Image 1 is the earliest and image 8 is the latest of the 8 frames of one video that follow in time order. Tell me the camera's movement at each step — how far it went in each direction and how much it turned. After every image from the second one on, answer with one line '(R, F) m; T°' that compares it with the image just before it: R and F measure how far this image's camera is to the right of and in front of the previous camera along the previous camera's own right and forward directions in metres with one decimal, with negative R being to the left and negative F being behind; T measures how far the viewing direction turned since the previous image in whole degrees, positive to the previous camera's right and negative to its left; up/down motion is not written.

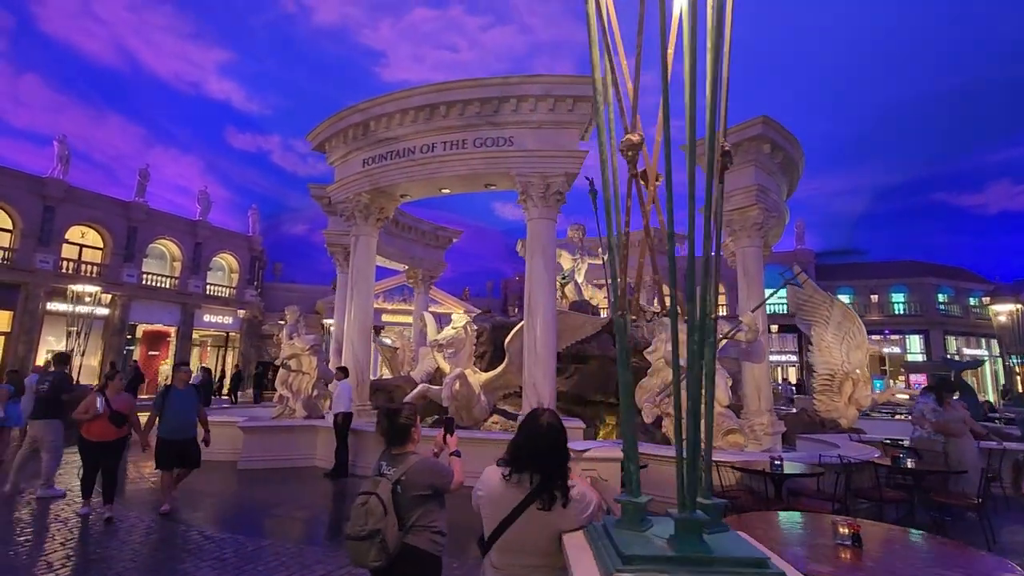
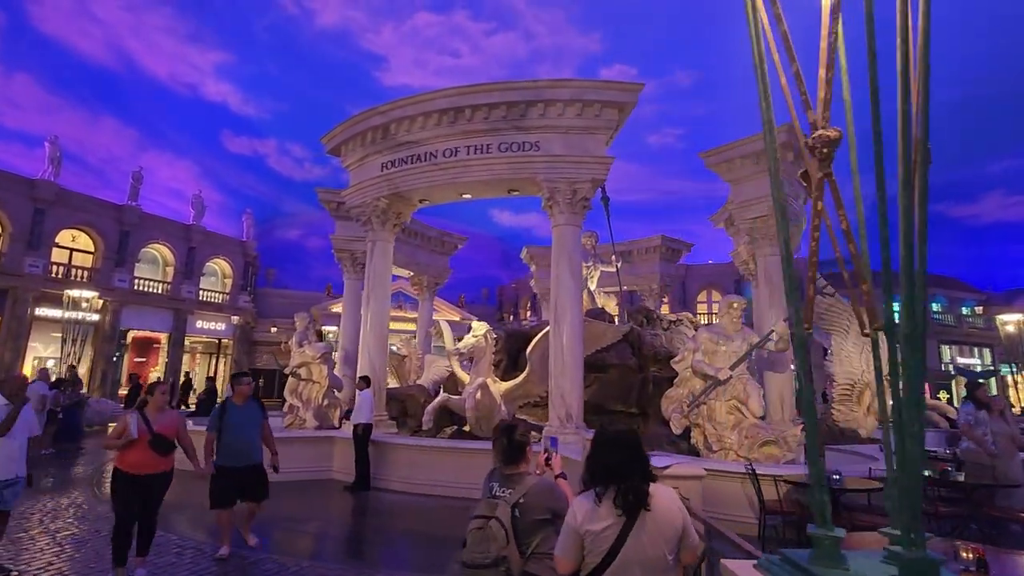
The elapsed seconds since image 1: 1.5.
(-0.7, +0.2) m; +1°
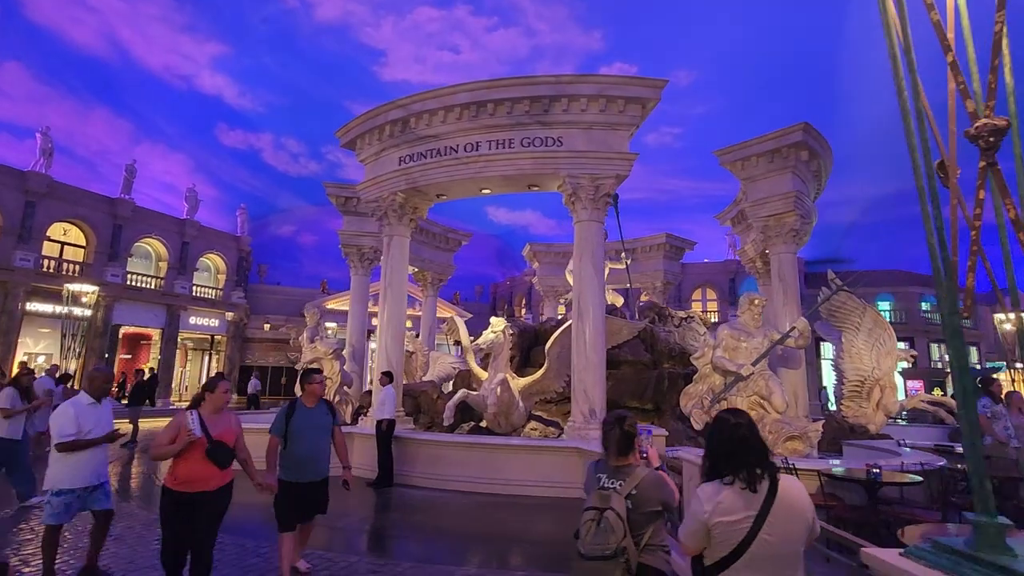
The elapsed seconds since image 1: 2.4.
(-0.6, 0.0) m; +1°
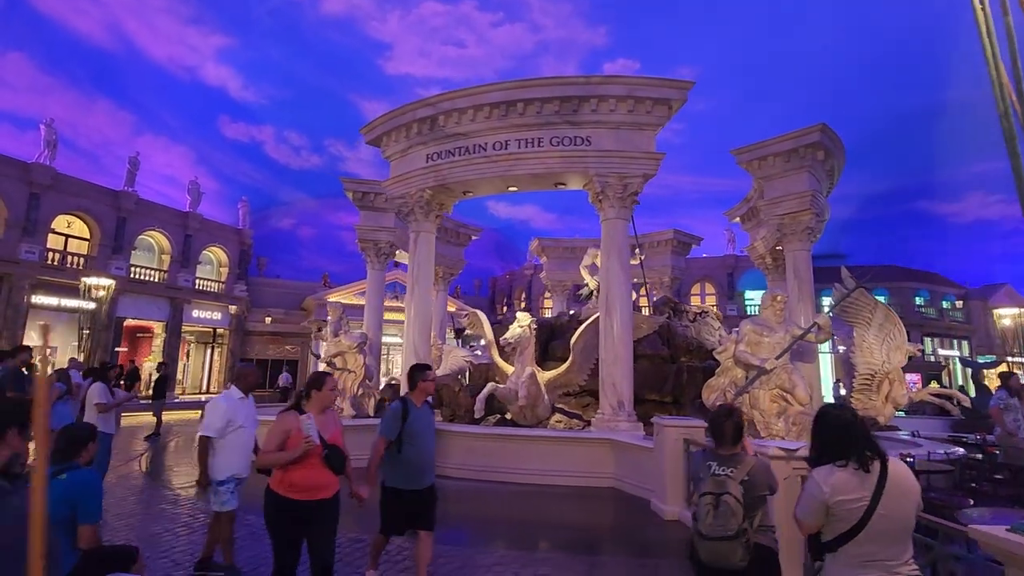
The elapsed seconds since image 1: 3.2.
(-0.7, -0.2) m; +1°
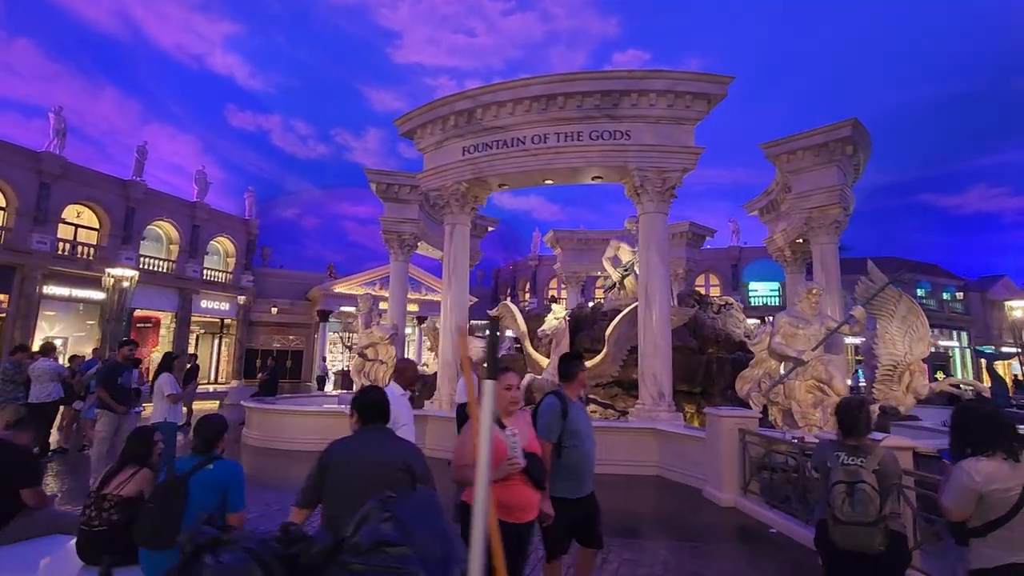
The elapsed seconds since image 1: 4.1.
(-0.9, -0.1) m; +1°
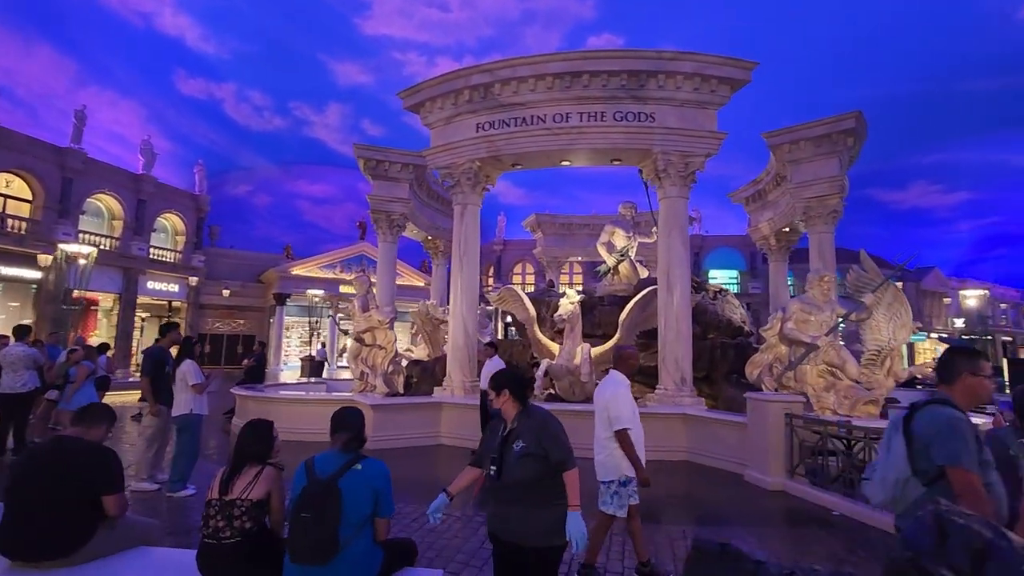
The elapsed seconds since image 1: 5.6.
(-1.4, +0.4) m; +6°
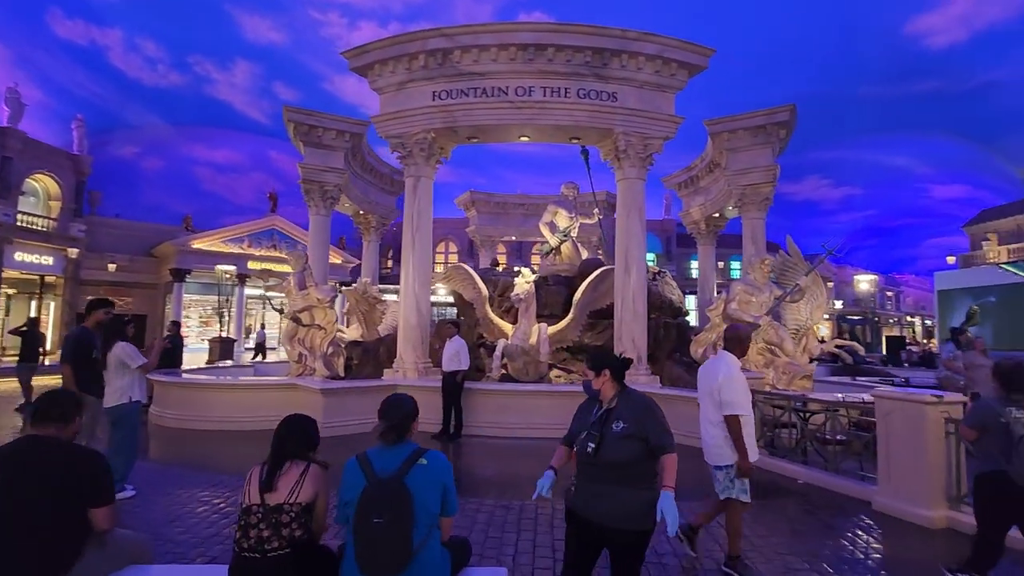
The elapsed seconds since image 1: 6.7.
(-0.9, +0.4) m; +10°
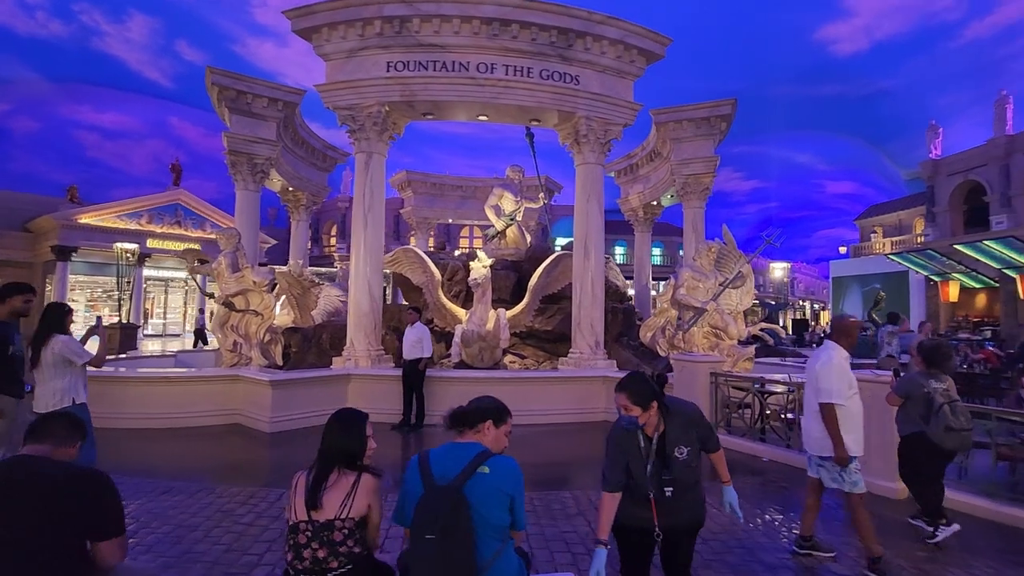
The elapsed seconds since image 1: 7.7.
(-0.8, +0.3) m; +9°
